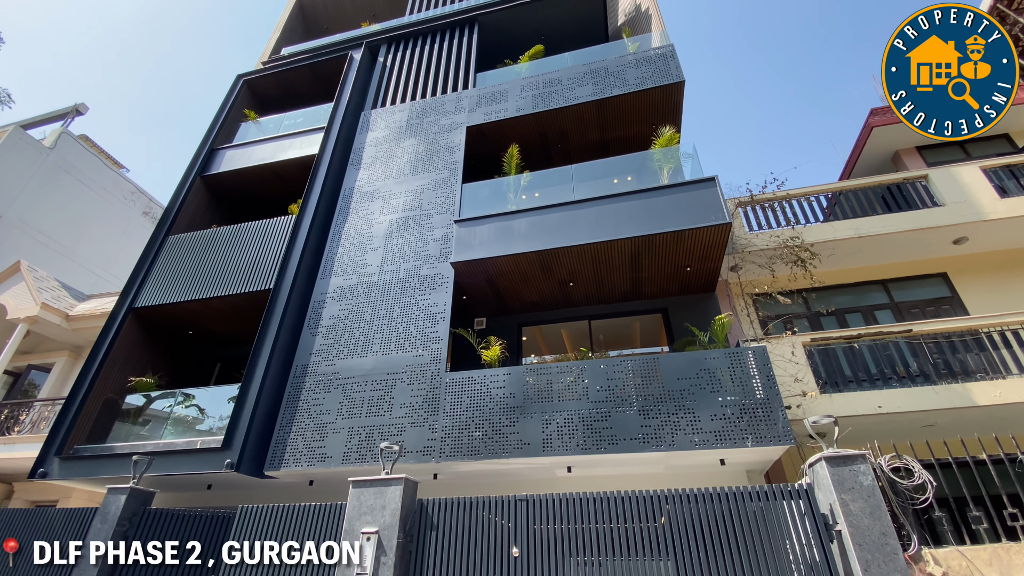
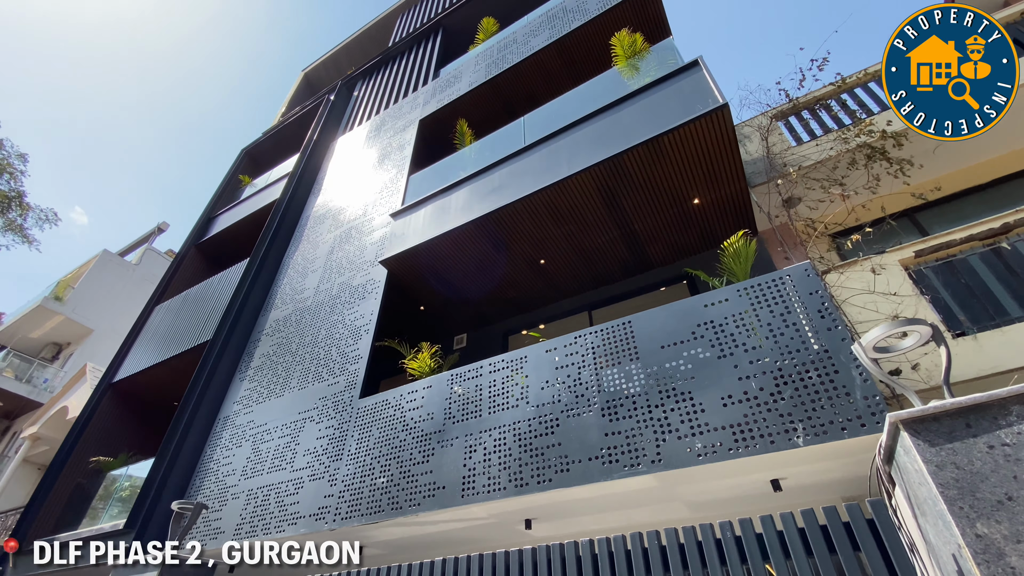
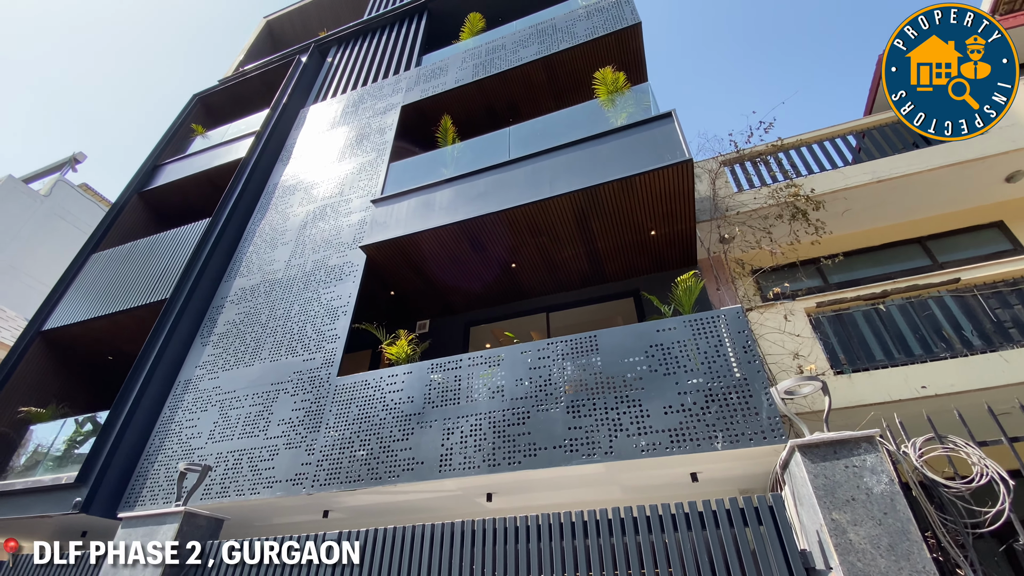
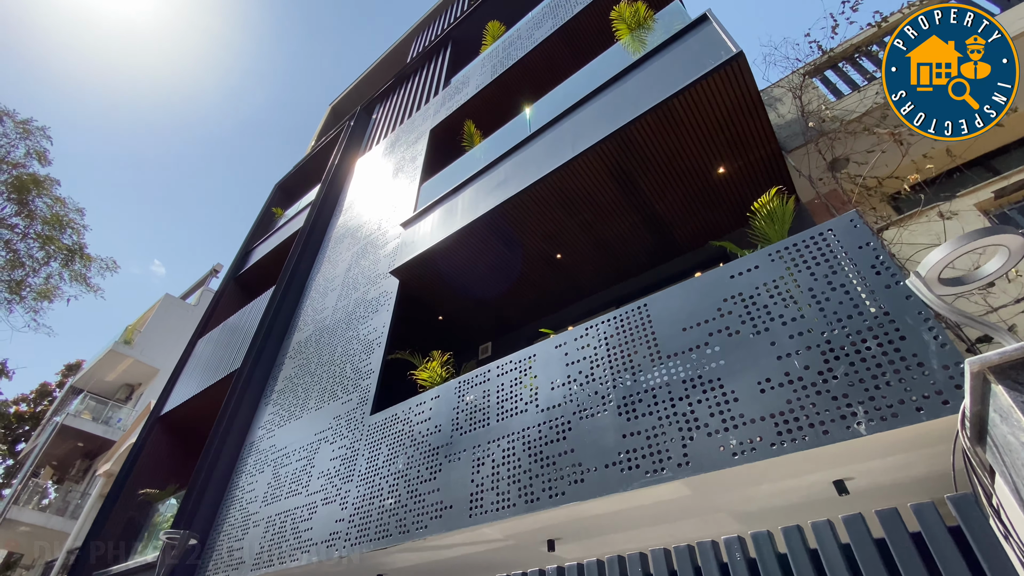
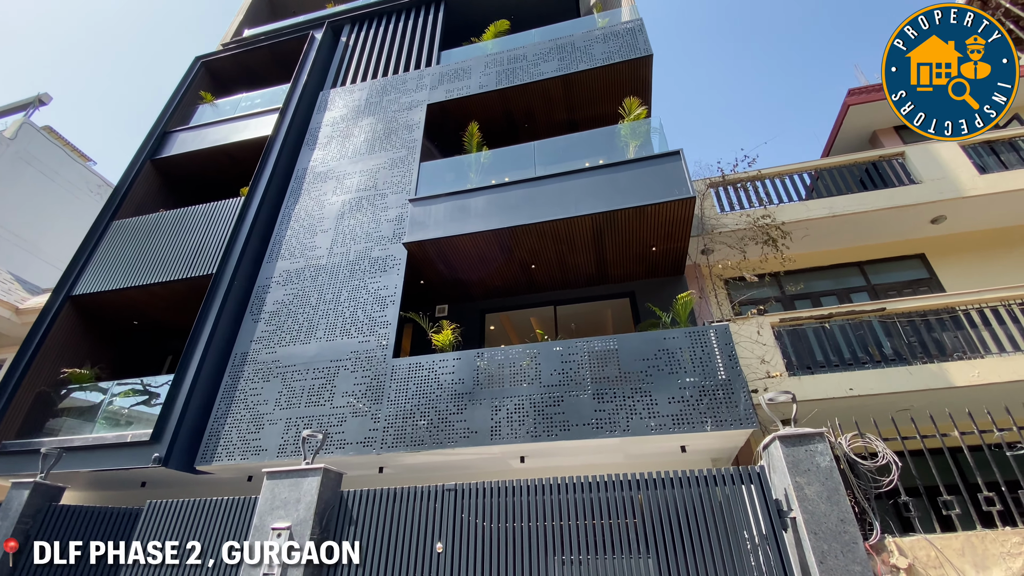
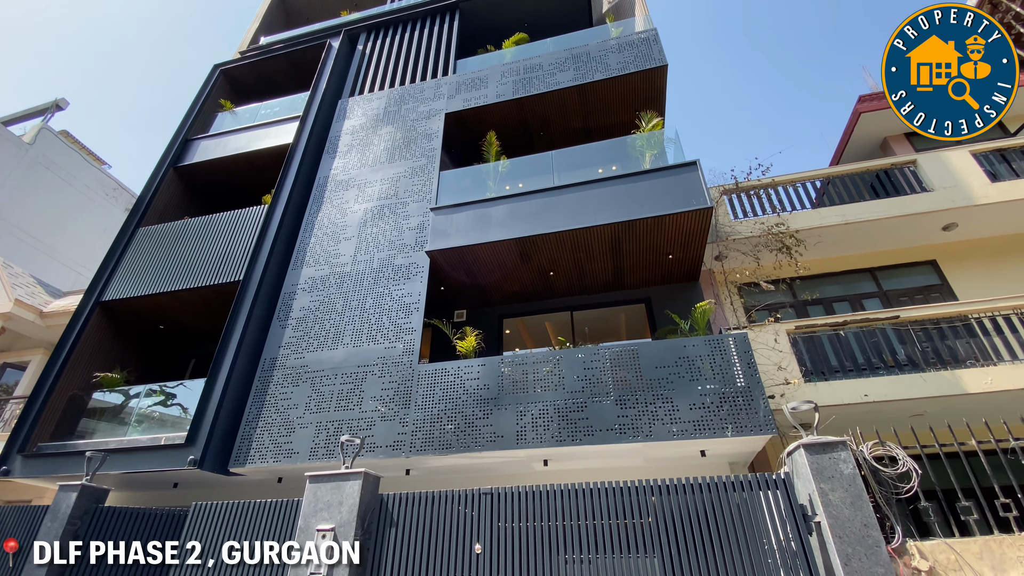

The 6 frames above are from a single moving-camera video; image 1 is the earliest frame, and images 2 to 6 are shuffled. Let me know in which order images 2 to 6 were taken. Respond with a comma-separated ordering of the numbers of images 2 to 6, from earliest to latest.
6, 5, 3, 2, 4
